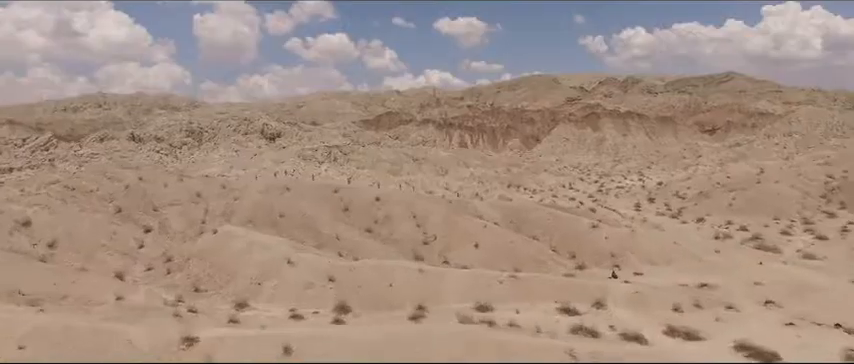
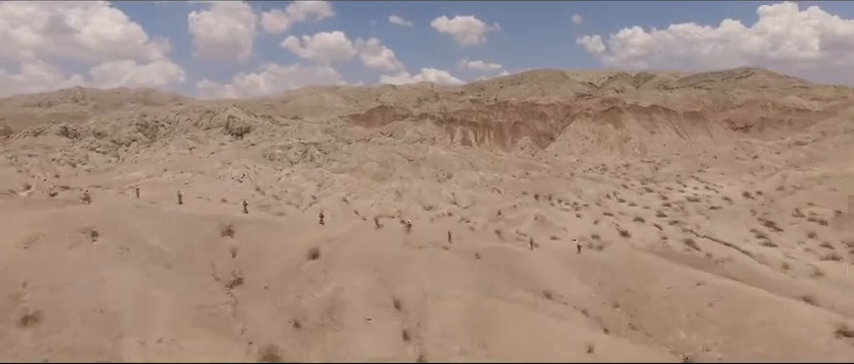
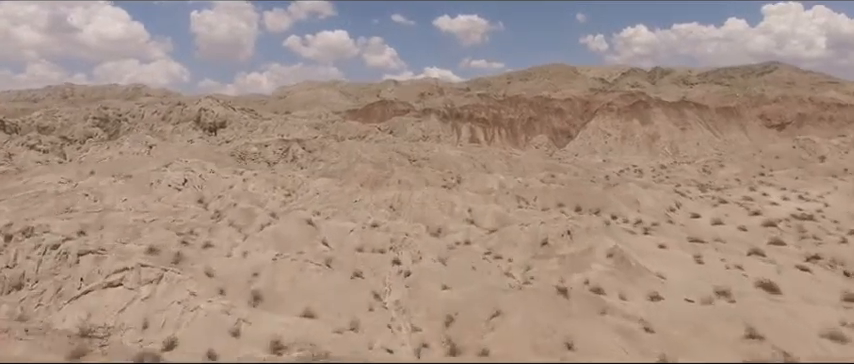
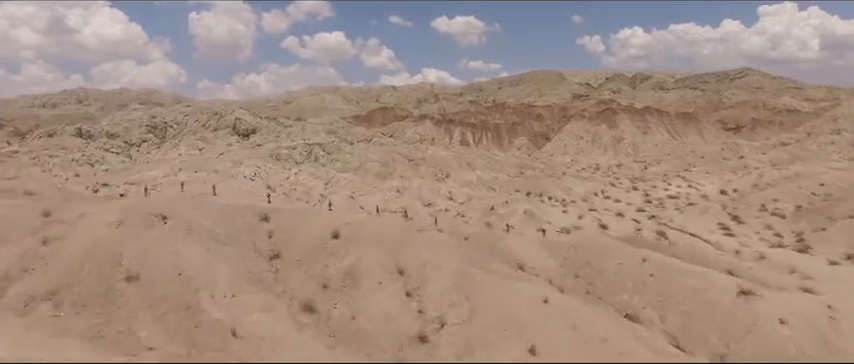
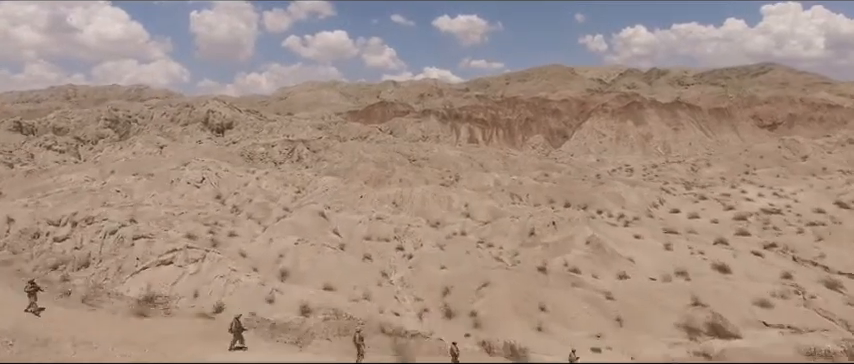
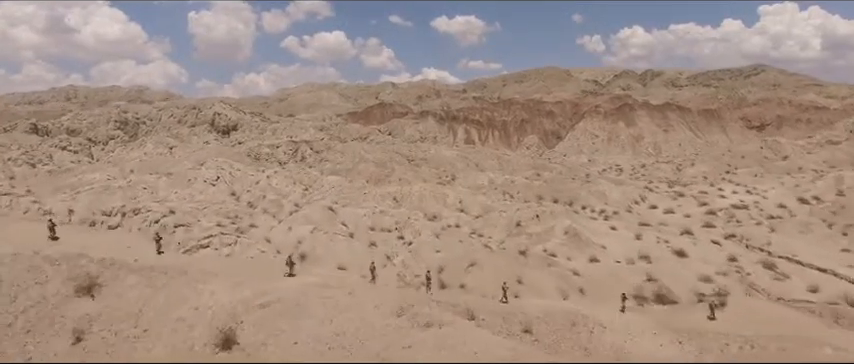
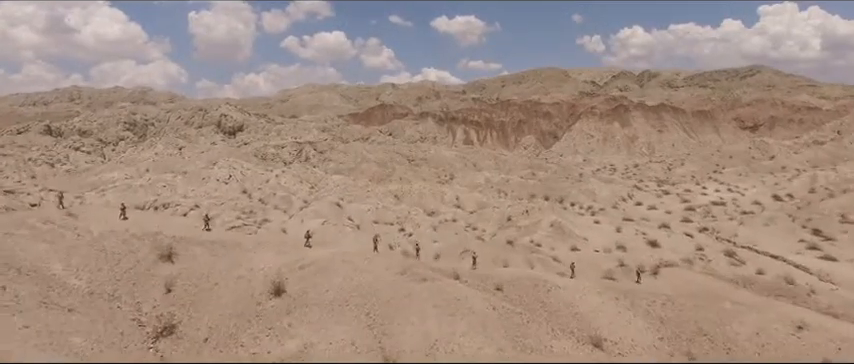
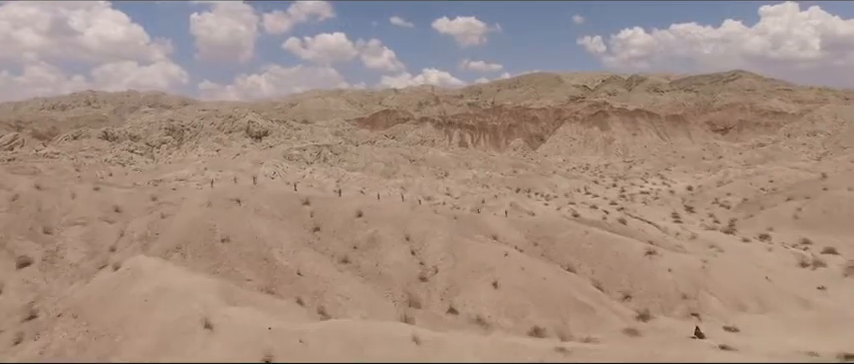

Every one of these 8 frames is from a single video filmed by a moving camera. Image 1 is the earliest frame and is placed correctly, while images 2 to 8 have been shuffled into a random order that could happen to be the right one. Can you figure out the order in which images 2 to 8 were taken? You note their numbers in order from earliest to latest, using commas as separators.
8, 4, 2, 7, 6, 5, 3
